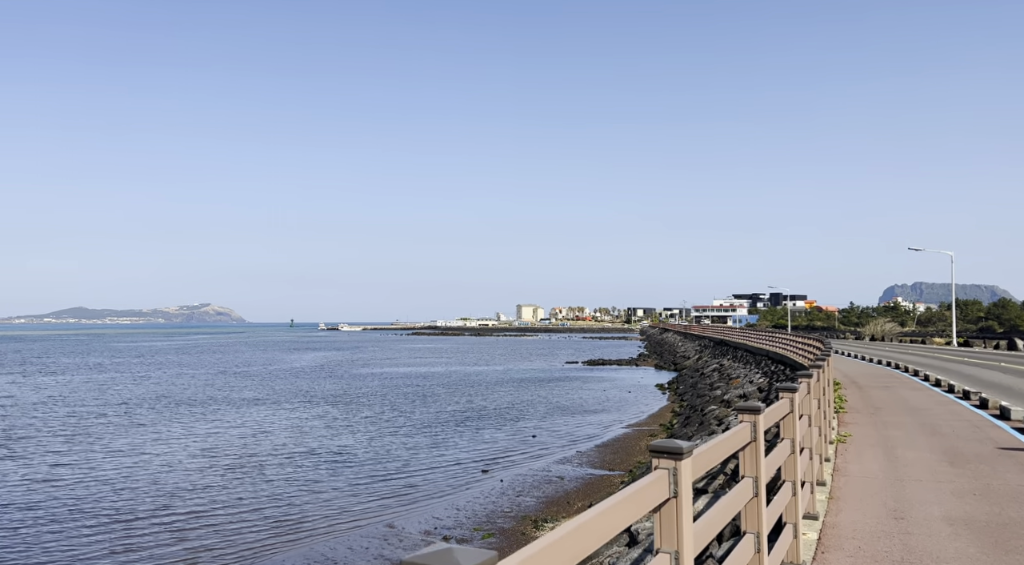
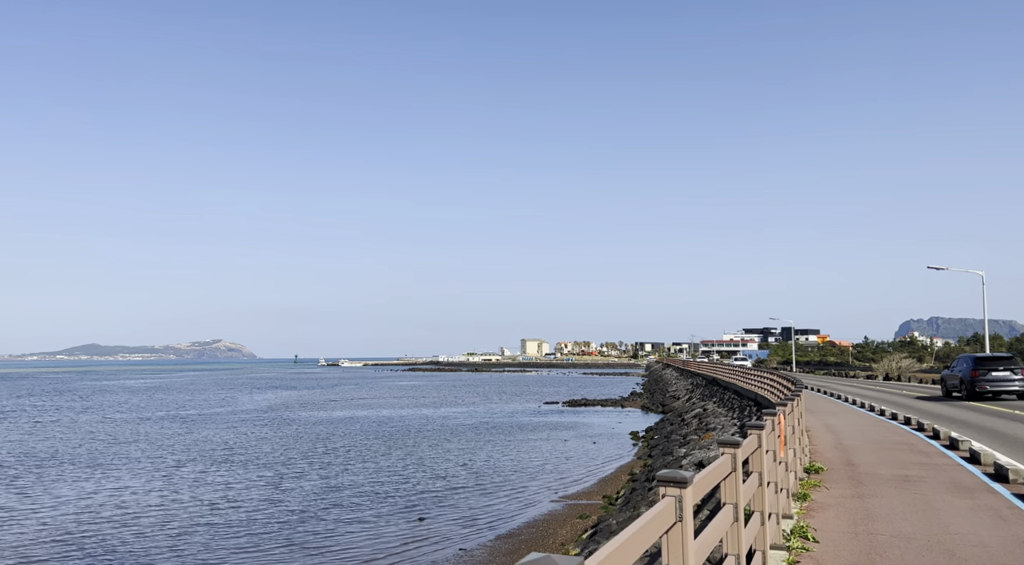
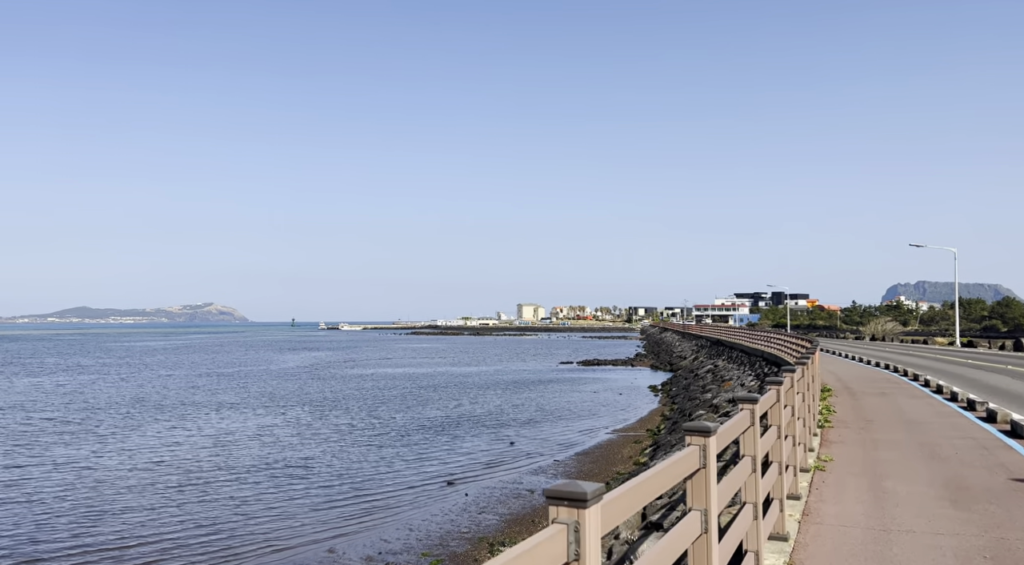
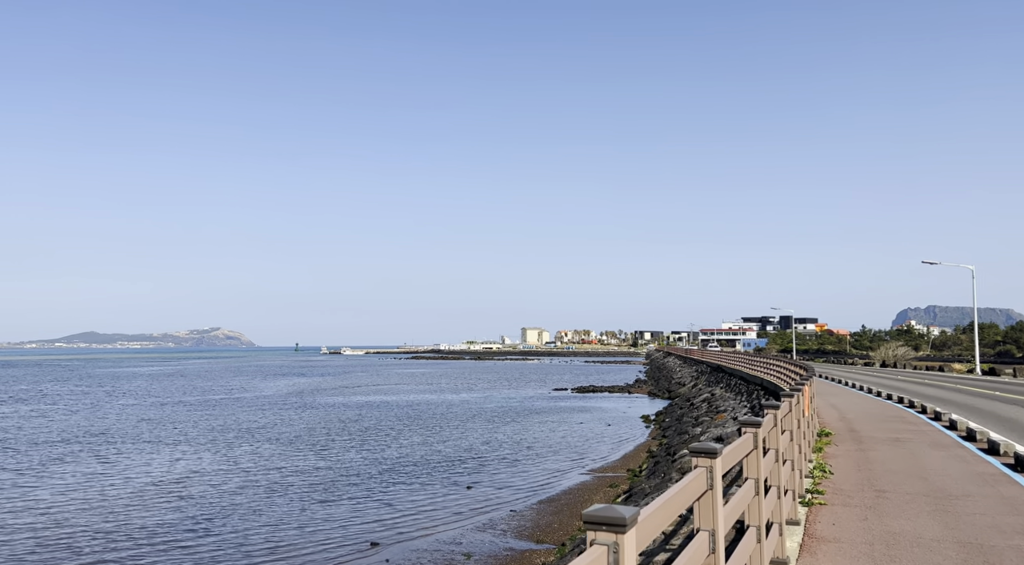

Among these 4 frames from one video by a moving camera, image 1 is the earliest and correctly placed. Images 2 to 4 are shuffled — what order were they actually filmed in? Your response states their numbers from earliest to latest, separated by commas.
3, 4, 2
